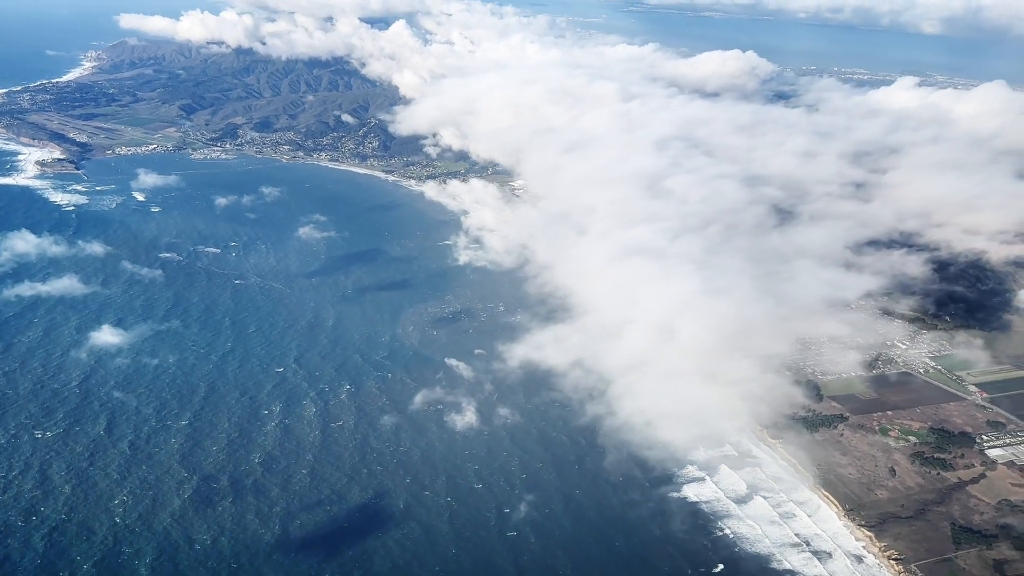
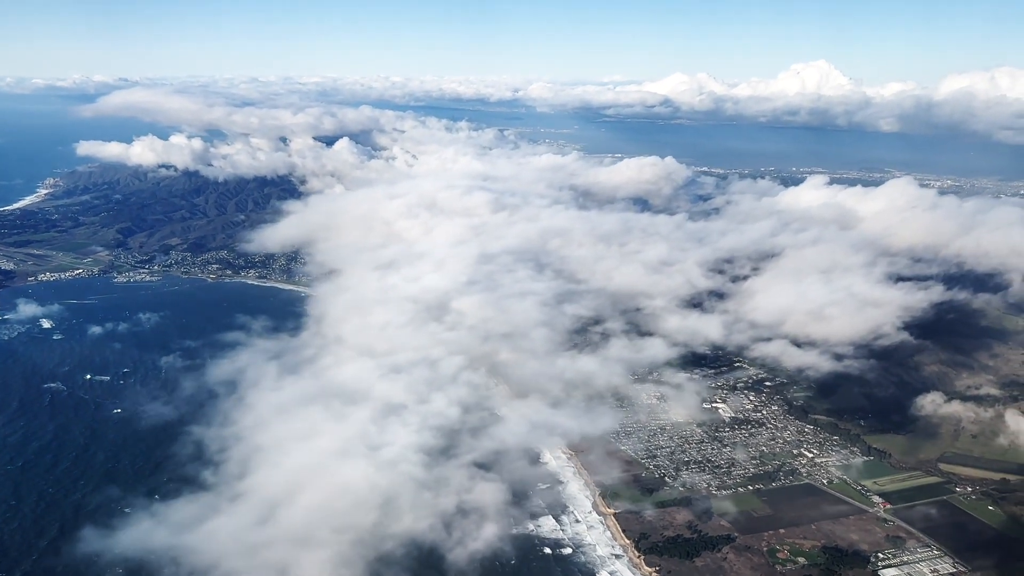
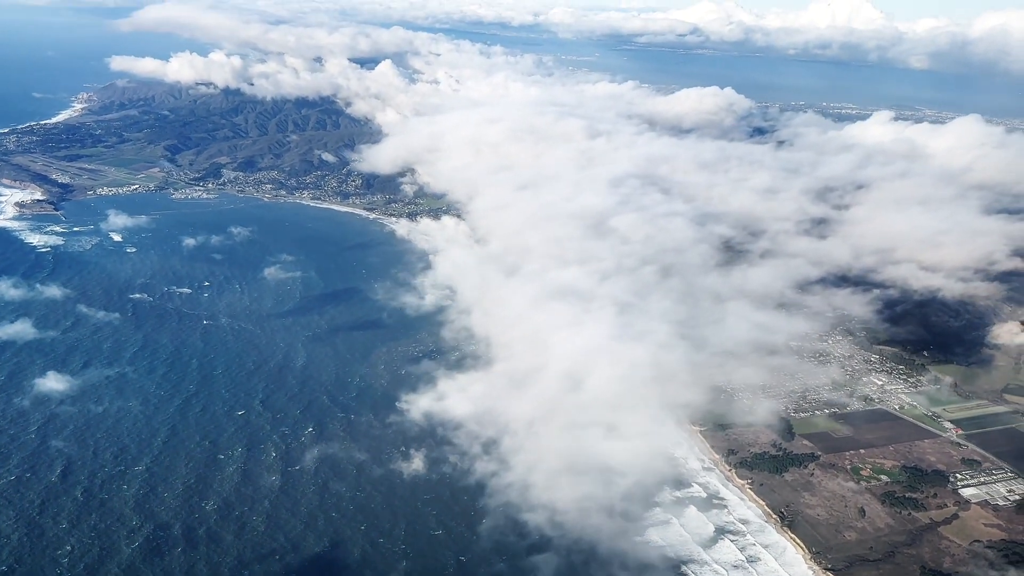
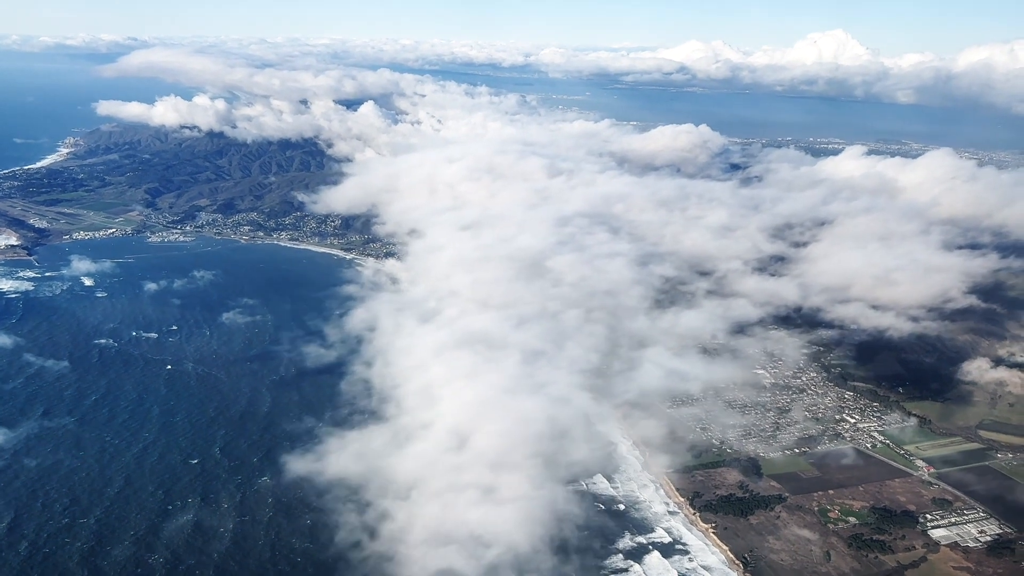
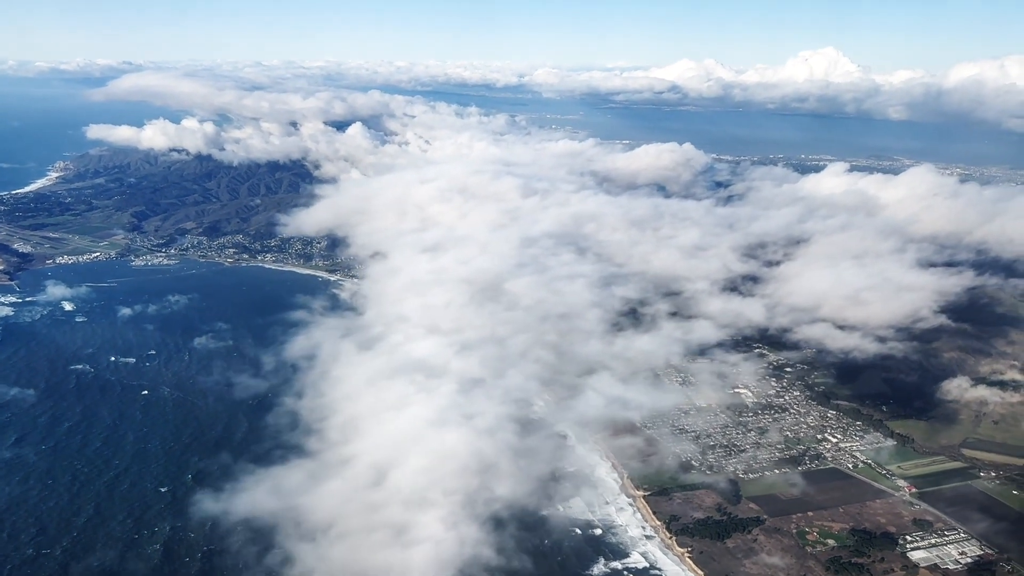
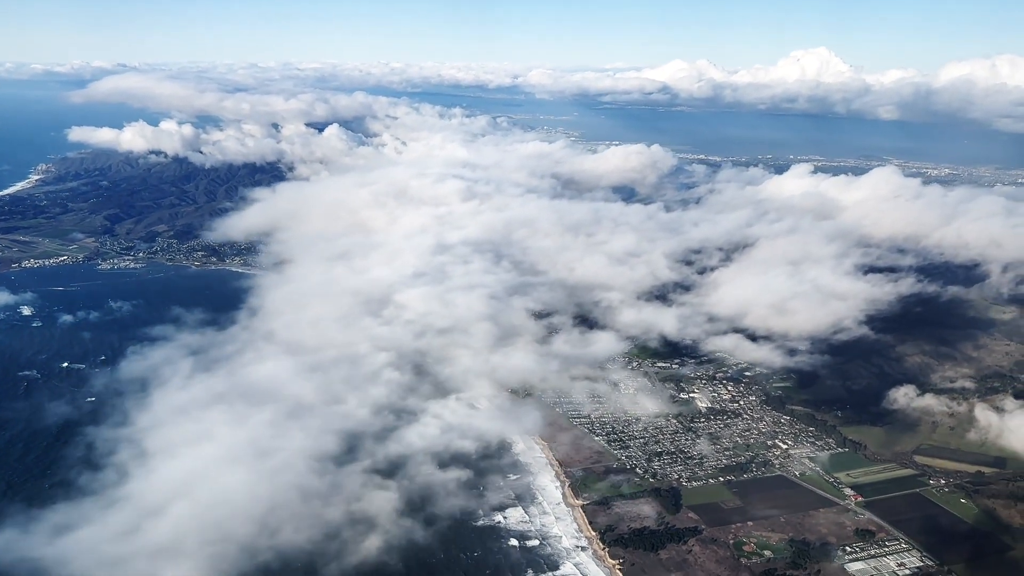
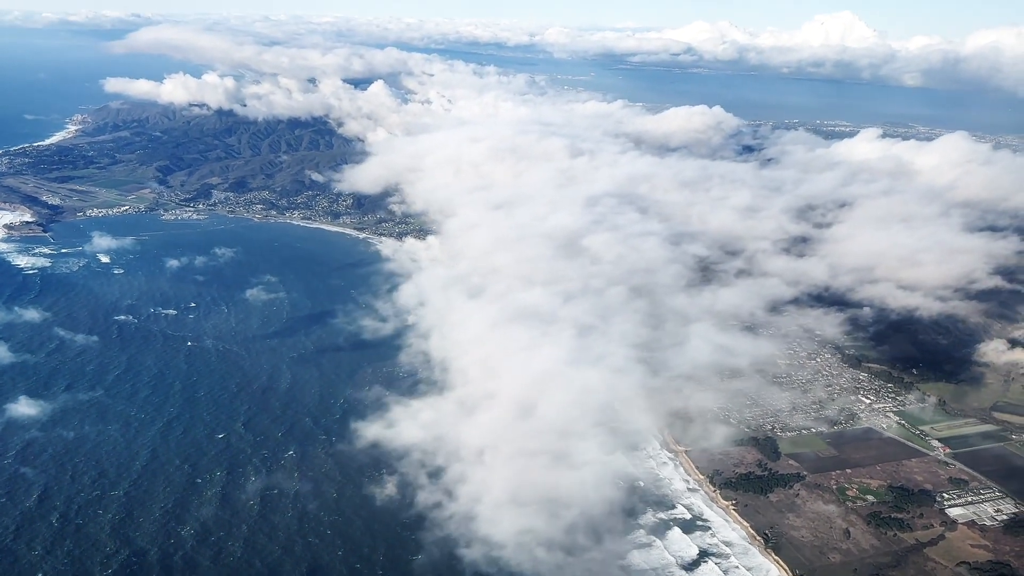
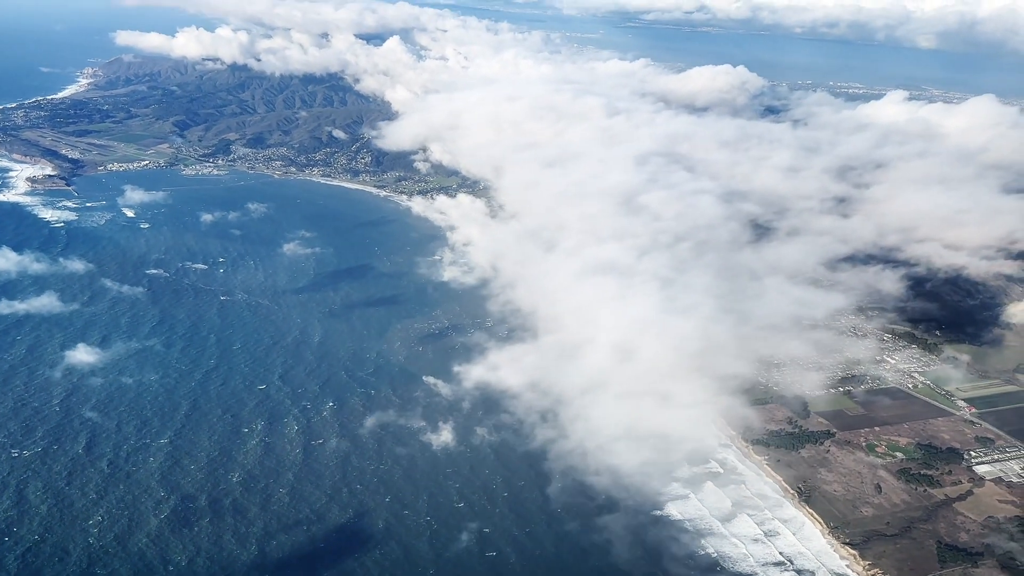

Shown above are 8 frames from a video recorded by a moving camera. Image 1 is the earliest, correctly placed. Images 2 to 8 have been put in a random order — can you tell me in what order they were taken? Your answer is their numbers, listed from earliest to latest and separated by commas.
8, 3, 7, 4, 5, 2, 6
